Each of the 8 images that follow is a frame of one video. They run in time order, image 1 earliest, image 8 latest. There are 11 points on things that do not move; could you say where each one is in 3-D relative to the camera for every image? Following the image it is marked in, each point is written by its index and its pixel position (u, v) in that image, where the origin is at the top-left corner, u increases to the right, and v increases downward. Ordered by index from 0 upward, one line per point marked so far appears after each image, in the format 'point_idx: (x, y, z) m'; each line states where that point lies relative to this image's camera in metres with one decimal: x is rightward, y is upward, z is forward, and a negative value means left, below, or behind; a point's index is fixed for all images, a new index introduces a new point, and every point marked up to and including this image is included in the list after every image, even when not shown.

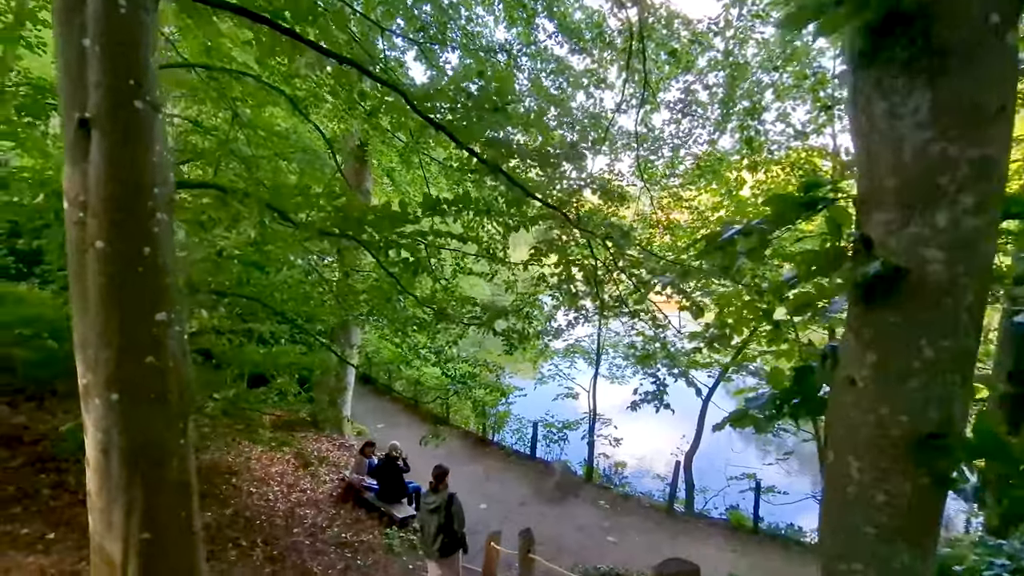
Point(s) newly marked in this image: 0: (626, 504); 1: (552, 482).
0: (+2.0, -3.9, +9.0) m
1: (+0.8, -3.7, +9.6) m
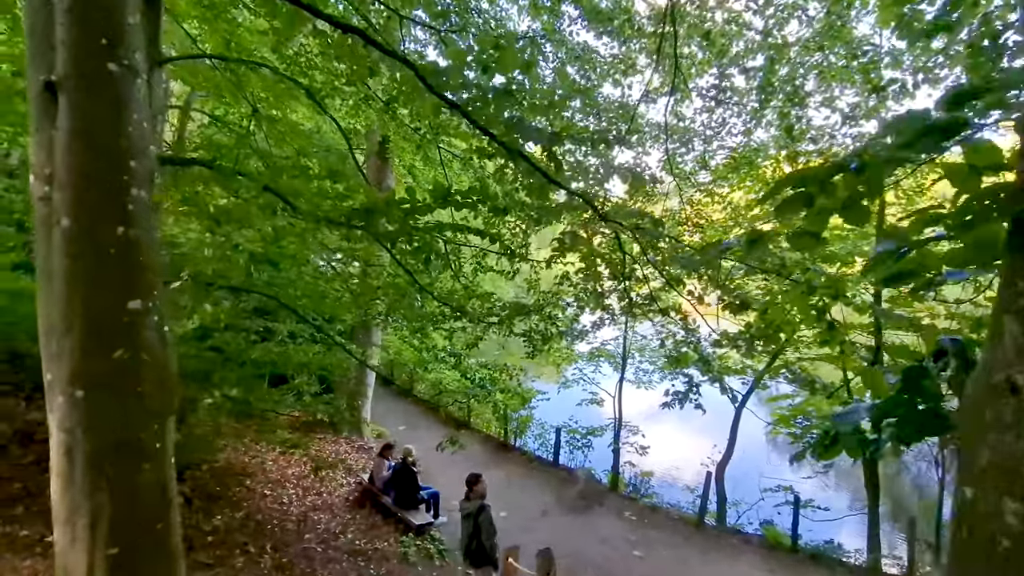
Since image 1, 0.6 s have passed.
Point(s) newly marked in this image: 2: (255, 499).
0: (+2.4, -3.9, +8.6) m
1: (+1.2, -3.7, +9.3) m
2: (-3.4, -2.7, +6.5) m
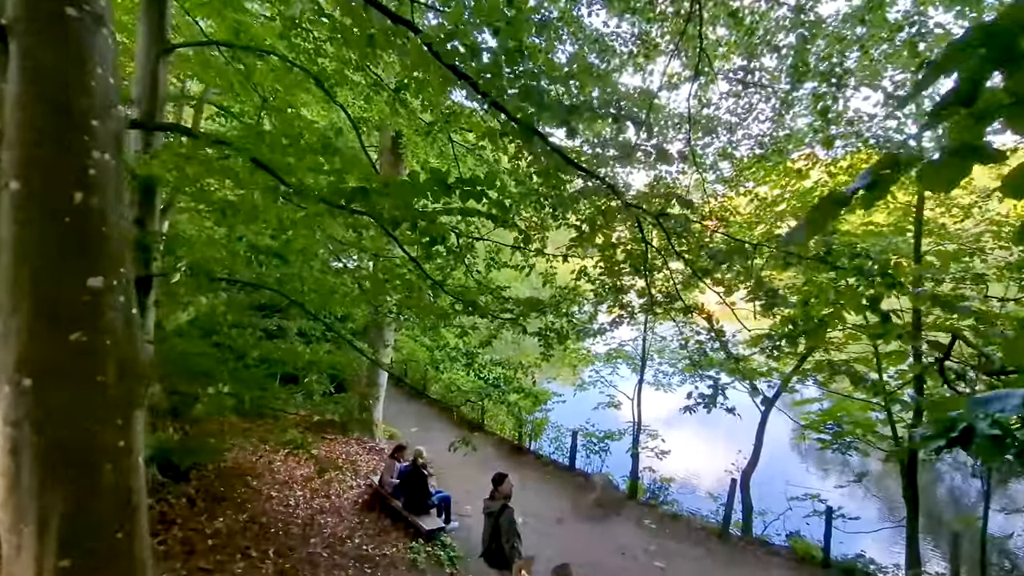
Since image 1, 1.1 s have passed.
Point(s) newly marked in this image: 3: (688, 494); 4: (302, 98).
0: (+2.6, -3.9, +8.2) m
1: (+1.4, -3.7, +9.0) m
2: (-3.2, -2.7, +6.4) m
3: (+3.2, -3.8, +9.3) m
4: (-2.5, +2.2, +6.0) m
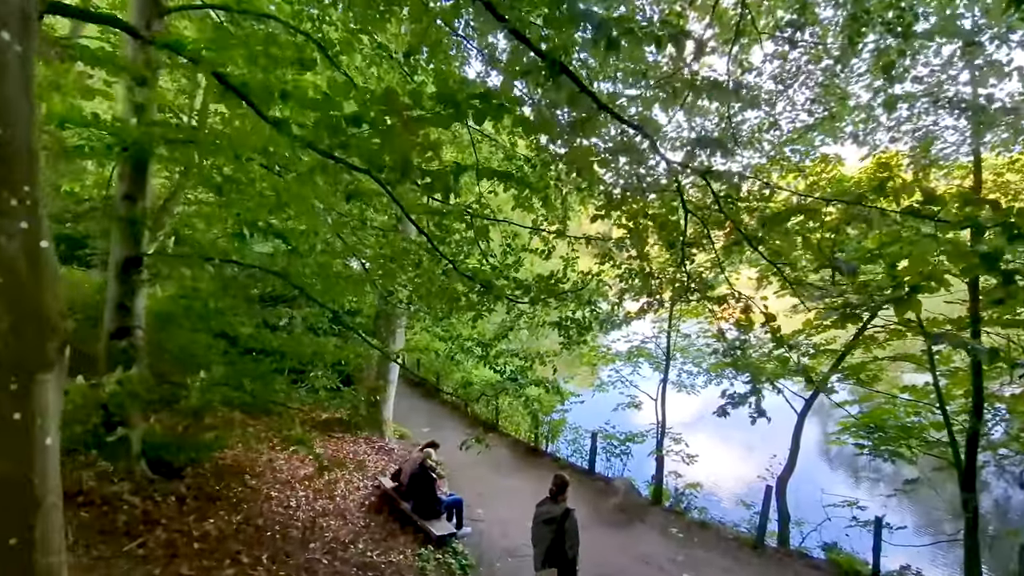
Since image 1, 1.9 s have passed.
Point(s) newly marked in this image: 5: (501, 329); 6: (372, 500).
0: (+2.9, -3.7, +7.7) m
1: (+1.7, -3.6, +8.5) m
2: (-3.0, -2.5, +6.0) m
3: (+3.5, -3.7, +8.7) m
4: (-2.3, +2.4, +5.7) m
5: (-0.1, -0.5, +6.8) m
6: (-2.0, -3.0, +7.1) m
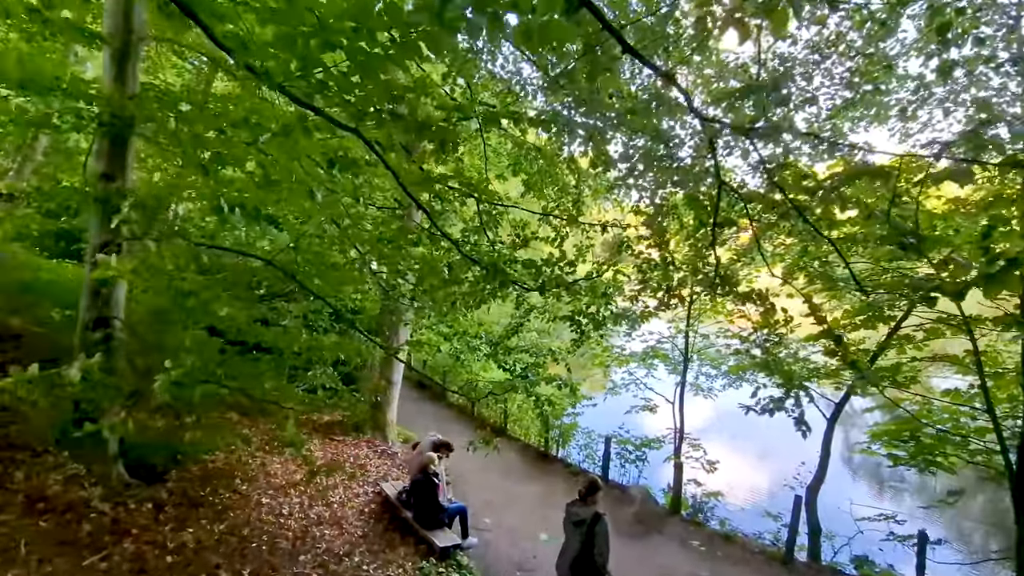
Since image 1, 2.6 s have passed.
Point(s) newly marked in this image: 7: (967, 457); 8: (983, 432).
0: (+3.0, -3.7, +7.2) m
1: (+1.8, -3.5, +8.0) m
2: (-2.9, -2.5, +5.7) m
3: (+3.6, -3.6, +8.2) m
4: (-2.2, +2.5, +5.3) m
5: (0.0, -0.5, +6.4) m
6: (-1.9, -2.9, +6.8) m
7: (+6.0, -2.2, +6.7) m
8: (+6.1, -1.9, +6.6) m
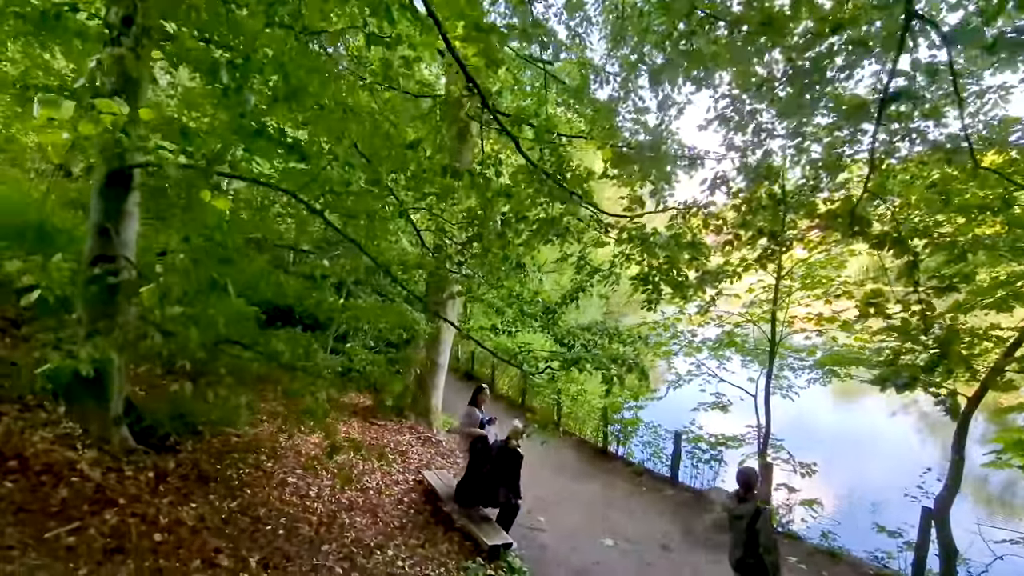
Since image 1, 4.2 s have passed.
0: (+3.7, -3.3, +6.1) m
1: (+2.6, -3.2, +7.0) m
2: (-2.3, -2.0, +5.1) m
3: (+4.4, -3.3, +7.0) m
4: (-1.6, +2.9, +4.8) m
5: (+0.7, -0.1, +5.6) m
6: (-1.2, -2.5, +6.1) m
7: (+6.7, -1.9, +5.3) m
8: (+6.8, -1.6, +5.2) m
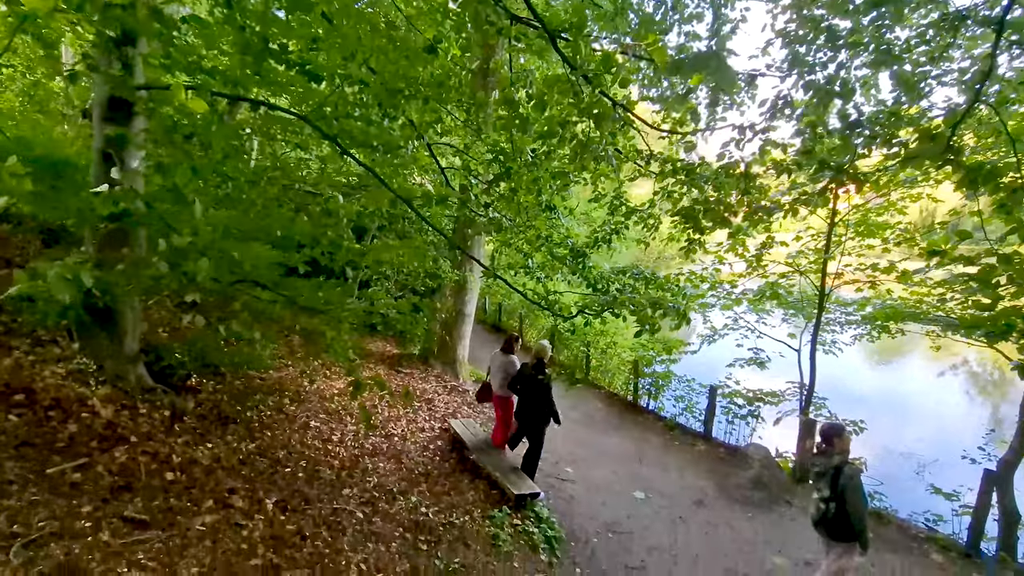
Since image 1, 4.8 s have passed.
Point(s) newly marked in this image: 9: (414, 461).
0: (+4.0, -2.7, +5.8) m
1: (+3.0, -2.5, +6.8) m
2: (-2.1, -1.5, +5.1) m
3: (+4.8, -2.6, +6.7) m
4: (-1.3, +3.4, +4.3) m
5: (+1.0, +0.5, +5.2) m
6: (-0.9, -1.9, +6.0) m
7: (+6.9, -1.4, +4.8) m
8: (+7.0, -1.1, +4.6) m
9: (-1.0, -1.9, +5.6) m
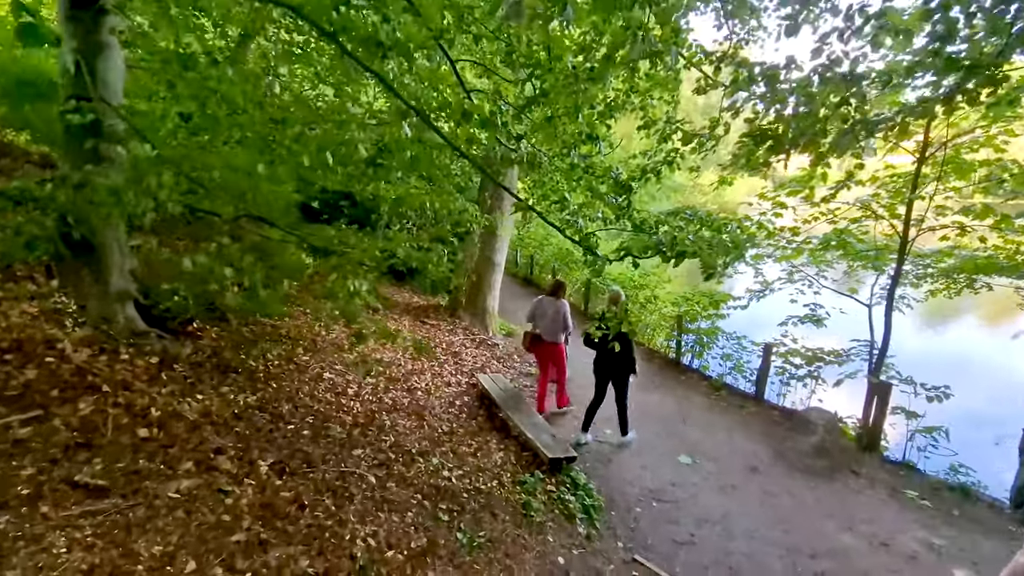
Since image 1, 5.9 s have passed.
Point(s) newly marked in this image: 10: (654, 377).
0: (+4.4, -2.2, +5.3) m
1: (+3.4, -1.9, +6.2) m
2: (-1.8, -0.9, +4.7) m
3: (+5.2, -2.0, +6.1) m
4: (-1.0, +3.9, +3.5) m
5: (+1.3, +1.0, +4.5) m
6: (-0.5, -1.3, +5.7) m
7: (+7.2, -1.0, +3.9) m
8: (+7.3, -0.7, +3.7) m
9: (-0.7, -1.3, +5.3) m
10: (+2.1, -1.4, +7.7) m
